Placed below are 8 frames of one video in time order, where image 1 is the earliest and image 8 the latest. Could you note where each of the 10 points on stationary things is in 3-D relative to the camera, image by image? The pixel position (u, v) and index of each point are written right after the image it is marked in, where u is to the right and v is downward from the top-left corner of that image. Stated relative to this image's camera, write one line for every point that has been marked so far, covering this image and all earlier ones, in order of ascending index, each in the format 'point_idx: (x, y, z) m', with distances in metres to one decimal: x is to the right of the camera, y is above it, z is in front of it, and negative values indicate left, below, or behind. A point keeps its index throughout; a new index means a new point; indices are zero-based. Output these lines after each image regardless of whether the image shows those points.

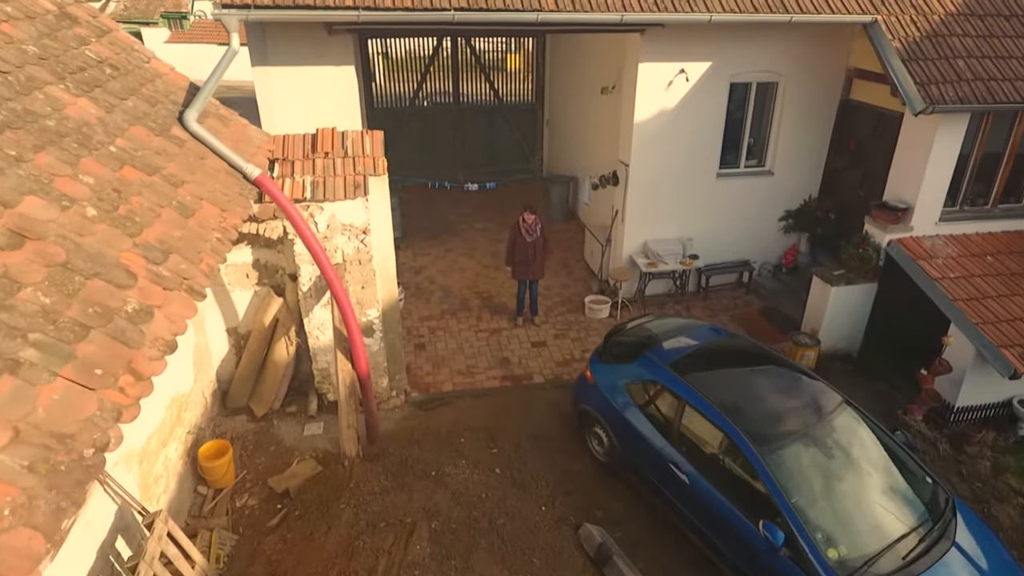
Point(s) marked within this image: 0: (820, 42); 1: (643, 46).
0: (+4.5, +3.6, +9.1) m
1: (+1.9, +3.3, +8.6) m
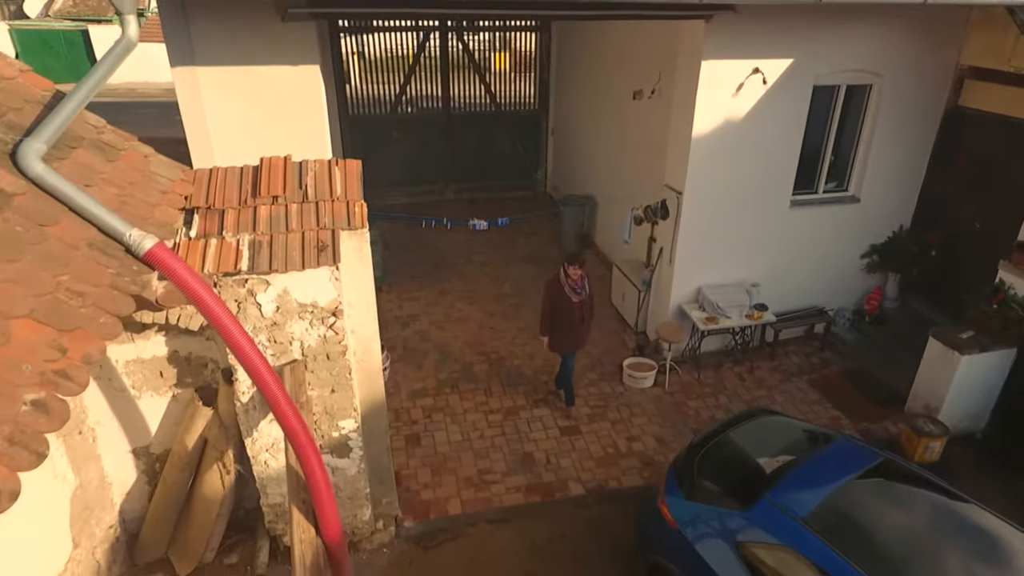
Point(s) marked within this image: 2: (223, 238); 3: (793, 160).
0: (+4.7, +2.9, +7.1) m
1: (+2.1, +2.6, +6.5) m
2: (-1.9, +0.3, +4.1) m
3: (+3.4, +1.5, +7.3) m
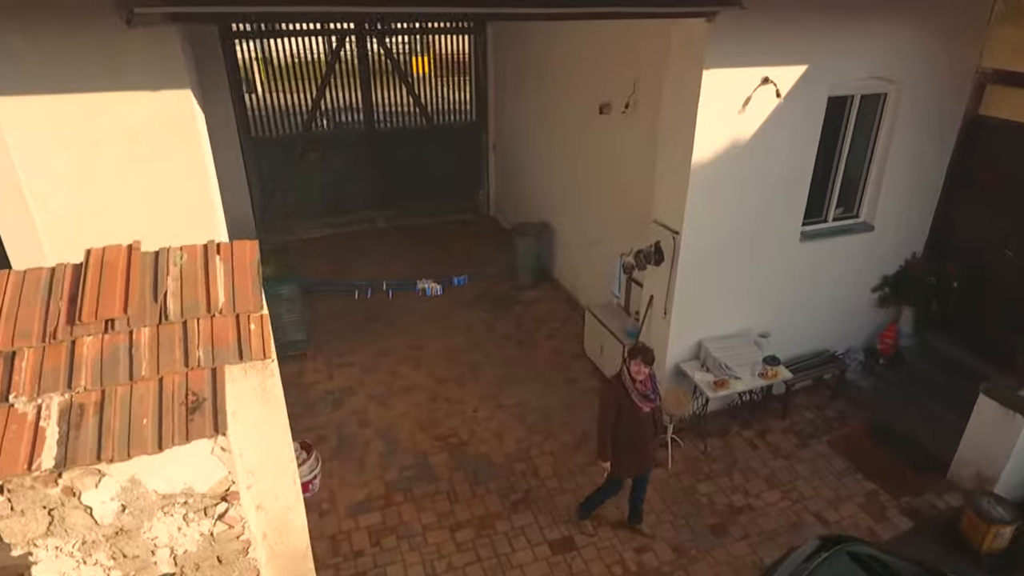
0: (+4.2, +2.5, +6.0) m
1: (+1.7, +2.0, +5.1) m
2: (-1.9, -0.5, +2.4) m
3: (+2.9, +1.0, +6.1) m
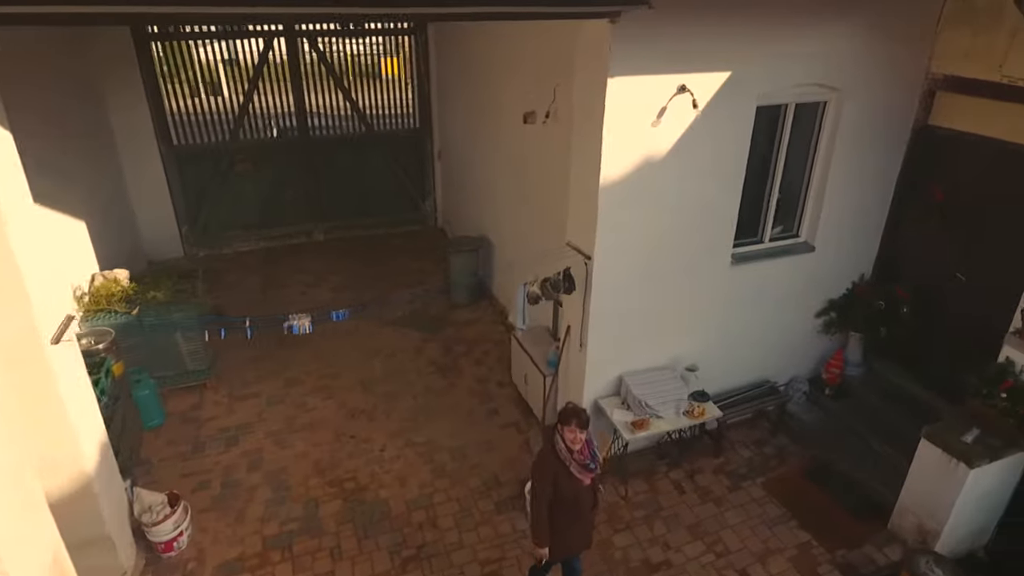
0: (+3.3, +2.2, +5.4) m
1: (+0.8, +1.7, +4.5) m
2: (-2.8, -0.8, +1.8) m
3: (+2.0, +0.7, +5.5) m
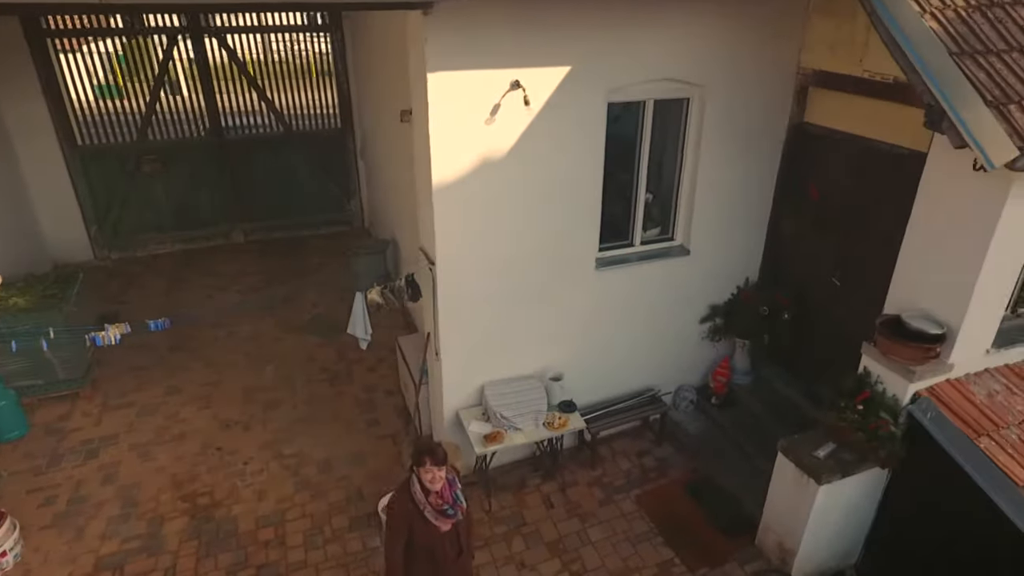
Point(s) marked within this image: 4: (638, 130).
0: (+2.0, +2.1, +5.1) m
1: (-0.5, +1.7, +4.3) m
2: (-4.1, -0.8, +1.5) m
3: (+0.7, +0.7, +5.3) m
4: (+1.1, +1.4, +5.4) m
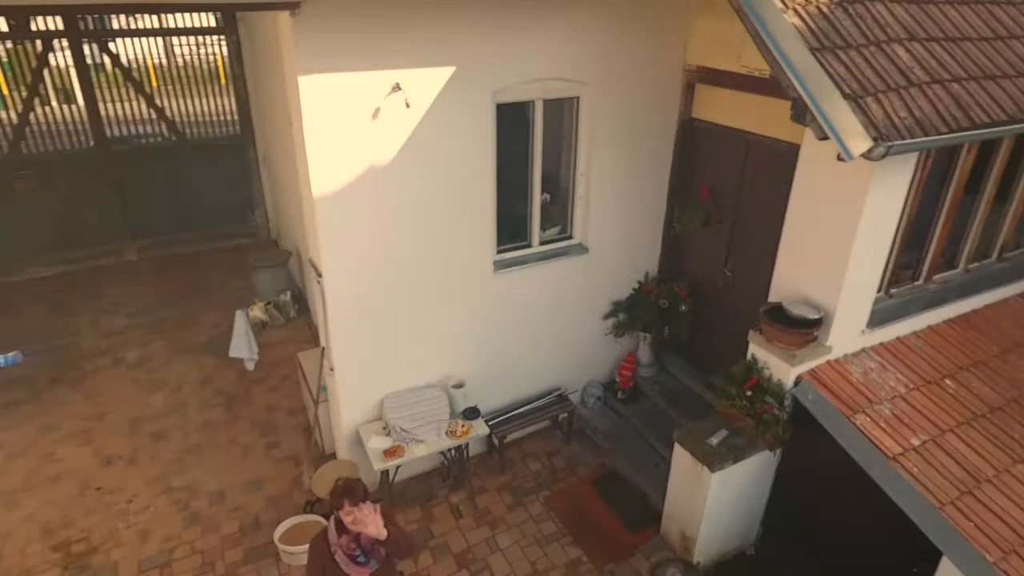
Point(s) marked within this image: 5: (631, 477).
0: (+1.0, +2.2, +5.2) m
1: (-1.3, +1.6, +4.1) m
2: (-4.6, -1.1, +1.0) m
3: (-0.2, +0.6, +5.2) m
4: (+0.1, +1.4, +5.3) m
5: (+1.1, -1.7, +5.8) m
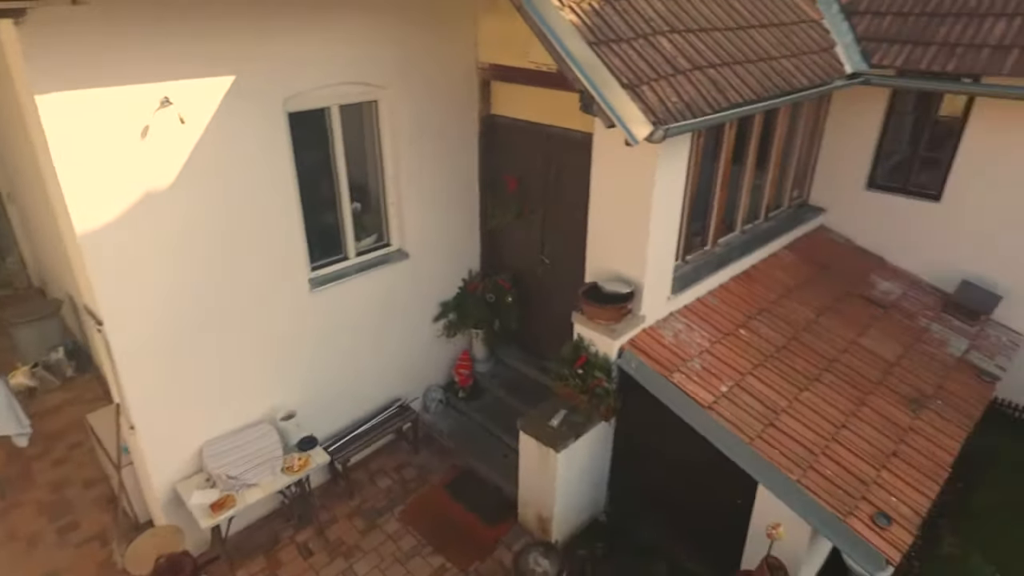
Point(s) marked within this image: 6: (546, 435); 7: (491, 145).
0: (-0.8, +2.2, +5.1) m
1: (-2.6, +1.3, +3.5) m
2: (-4.5, -1.7, -0.4) m
3: (-1.7, +0.5, +4.8) m
4: (-1.5, +1.2, +5.0) m
5: (-0.3, -1.7, +5.8) m
6: (+0.3, -1.1, +4.8) m
7: (-0.2, +1.4, +5.9) m
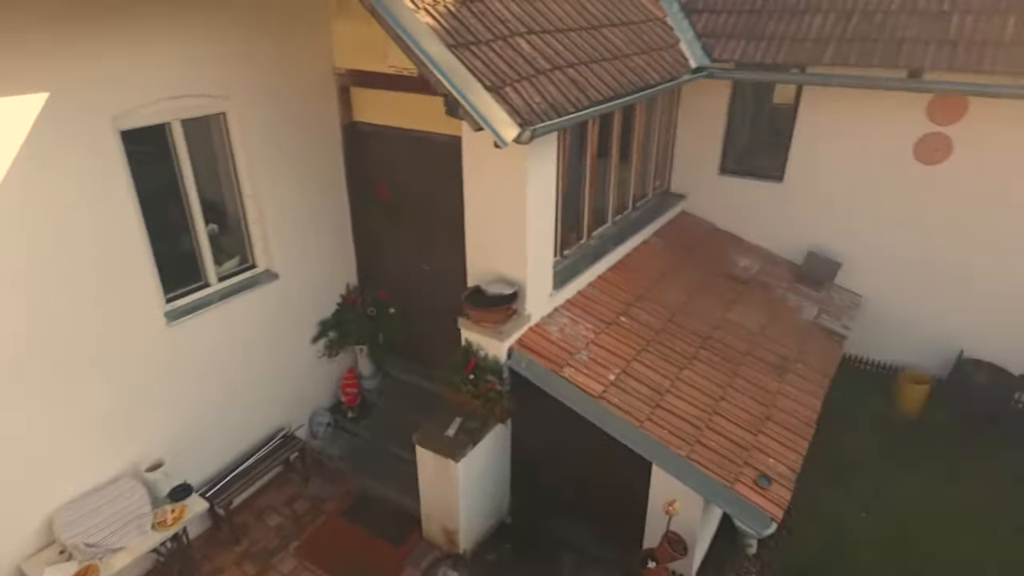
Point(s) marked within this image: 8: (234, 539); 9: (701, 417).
0: (-1.9, +2.0, +4.8) m
1: (-3.3, +1.0, +2.8) m
2: (-4.1, -2.2, -1.3) m
3: (-2.6, +0.2, +4.3) m
4: (-2.5, +1.0, +4.6) m
5: (-1.2, -1.8, +5.6) m
6: (-0.5, -1.2, +4.7) m
7: (-1.4, +1.2, +5.7) m
8: (-2.3, -2.1, +5.2) m
9: (+1.4, -1.0, +4.7) m
